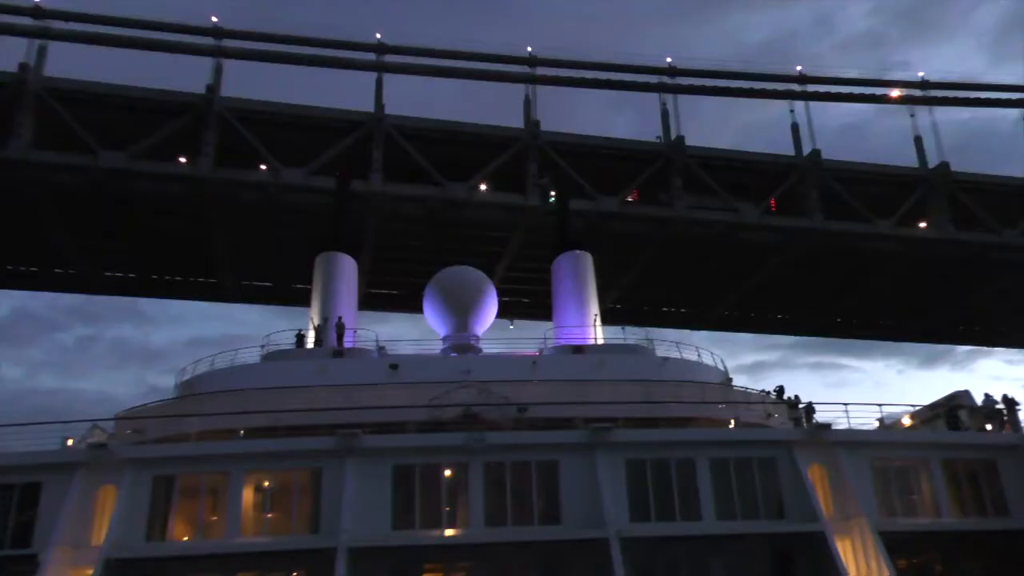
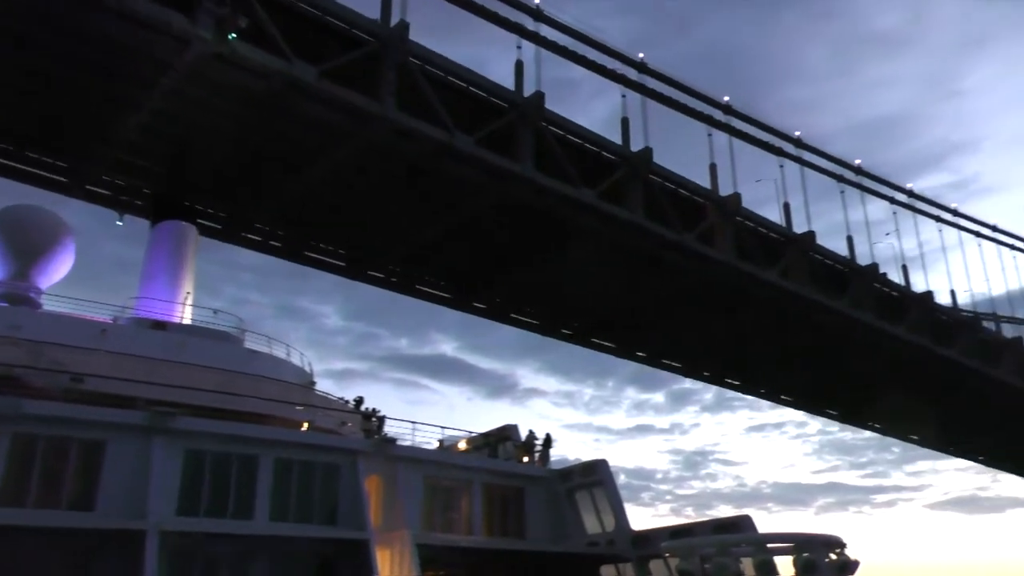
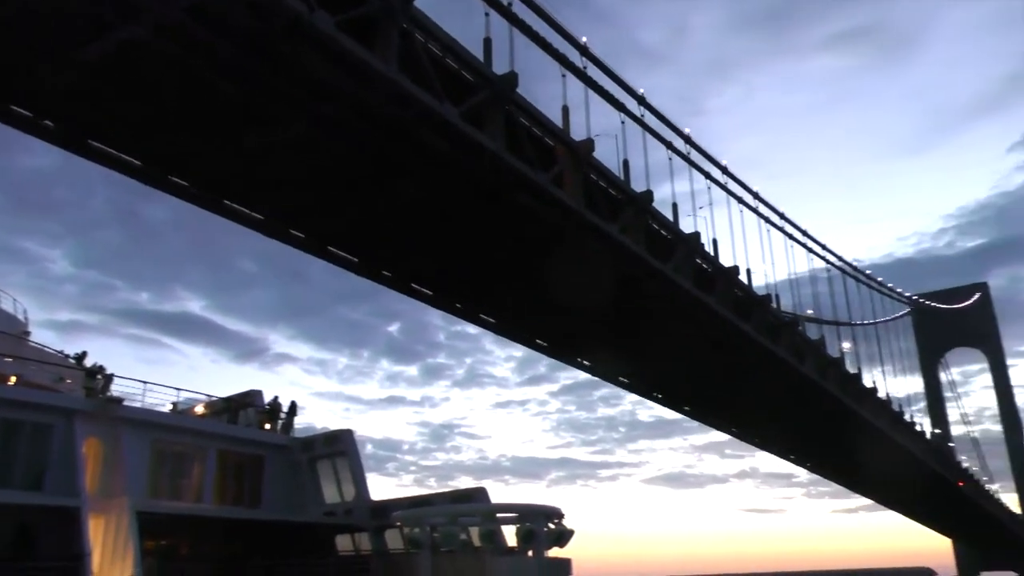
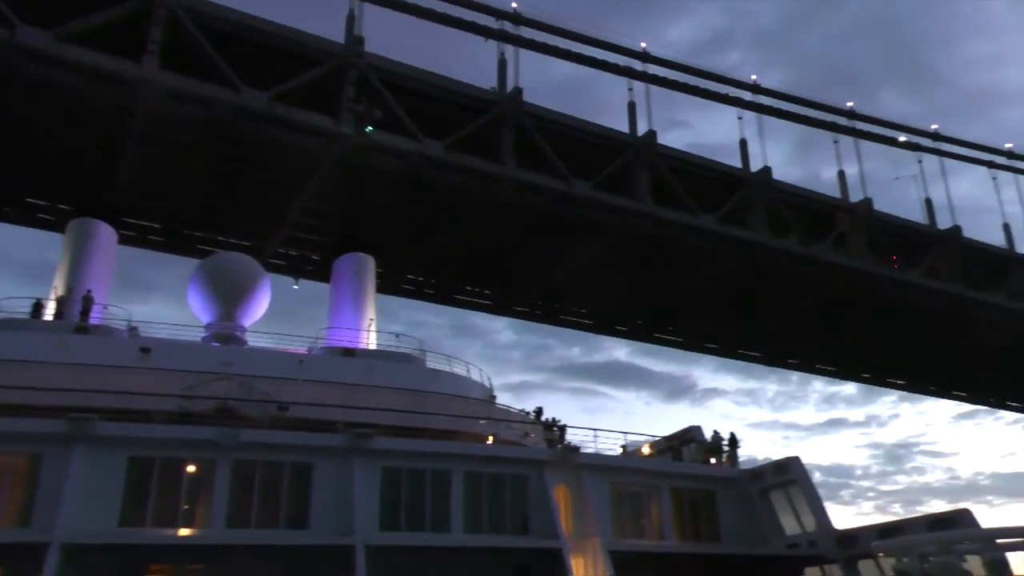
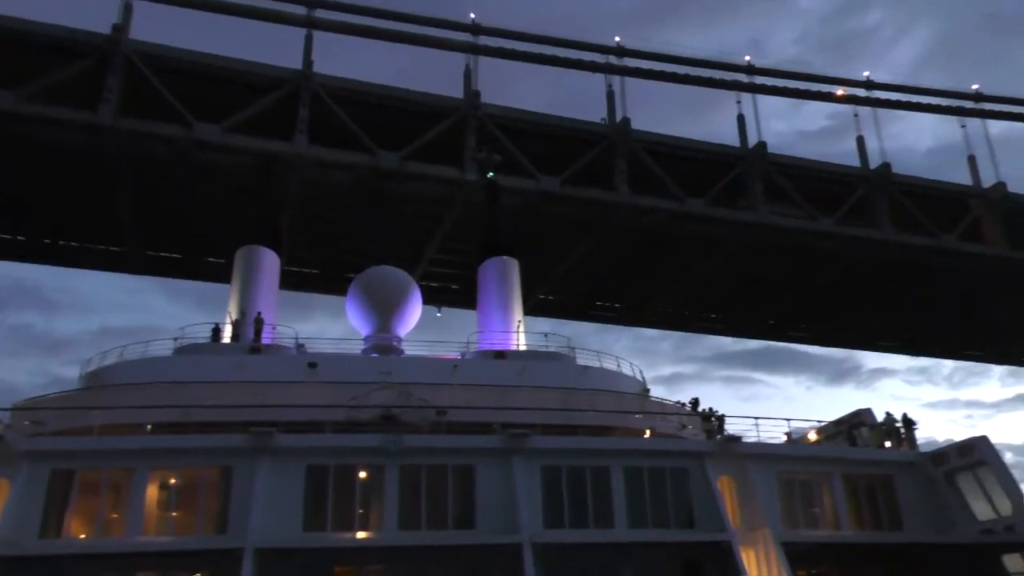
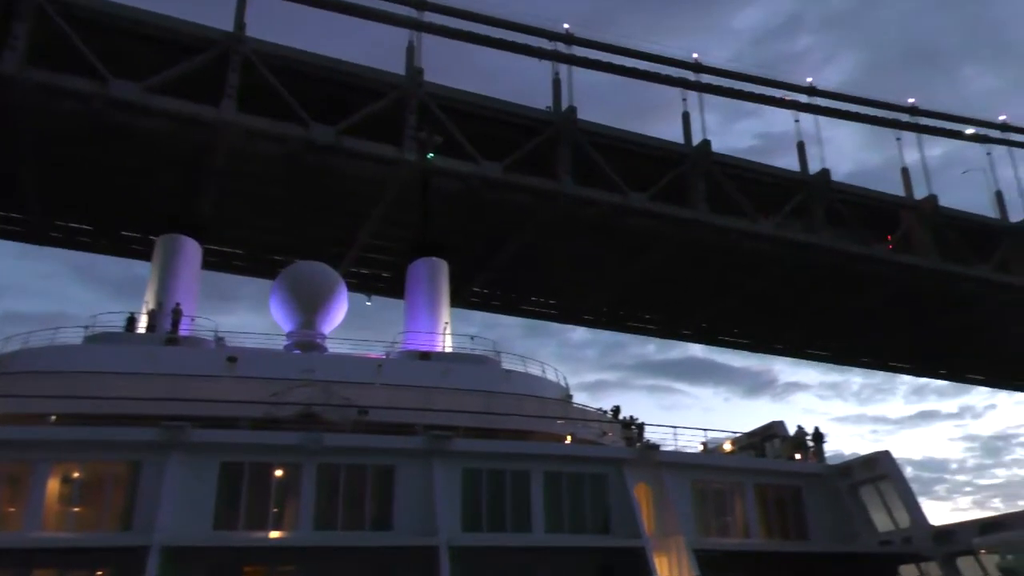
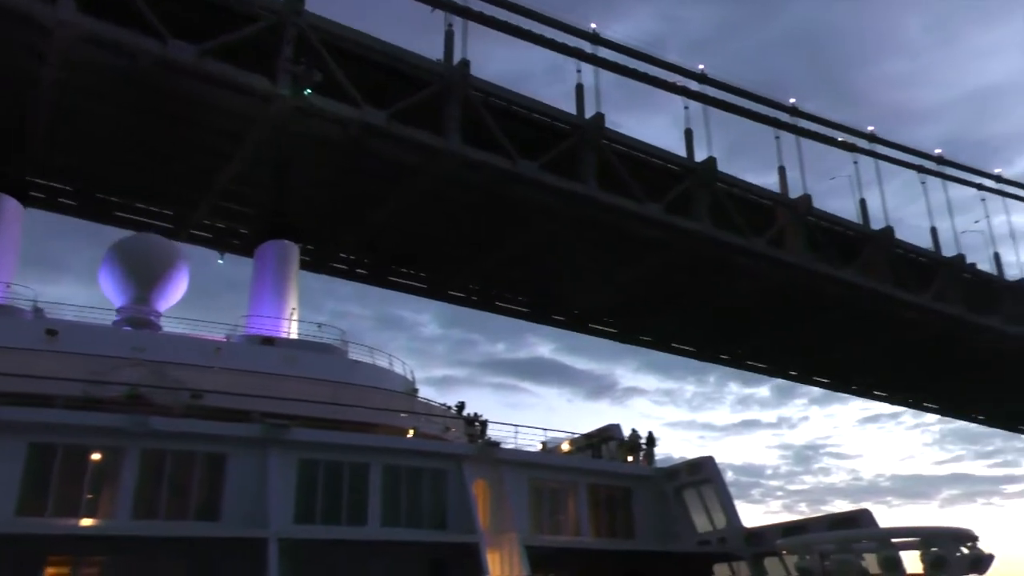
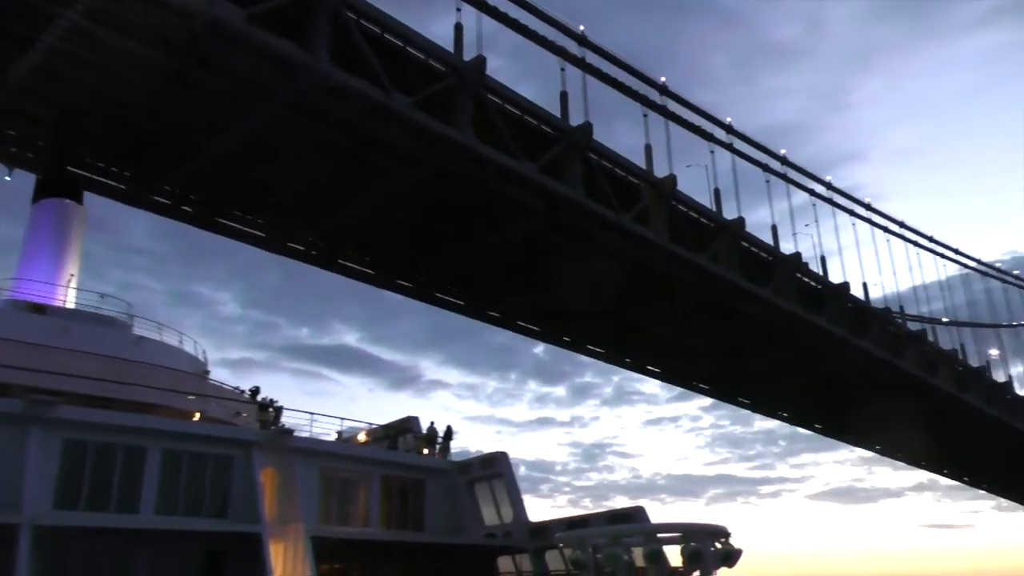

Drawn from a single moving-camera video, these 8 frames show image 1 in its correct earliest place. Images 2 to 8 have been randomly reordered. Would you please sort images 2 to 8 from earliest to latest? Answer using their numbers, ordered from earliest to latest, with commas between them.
5, 6, 4, 7, 2, 8, 3
